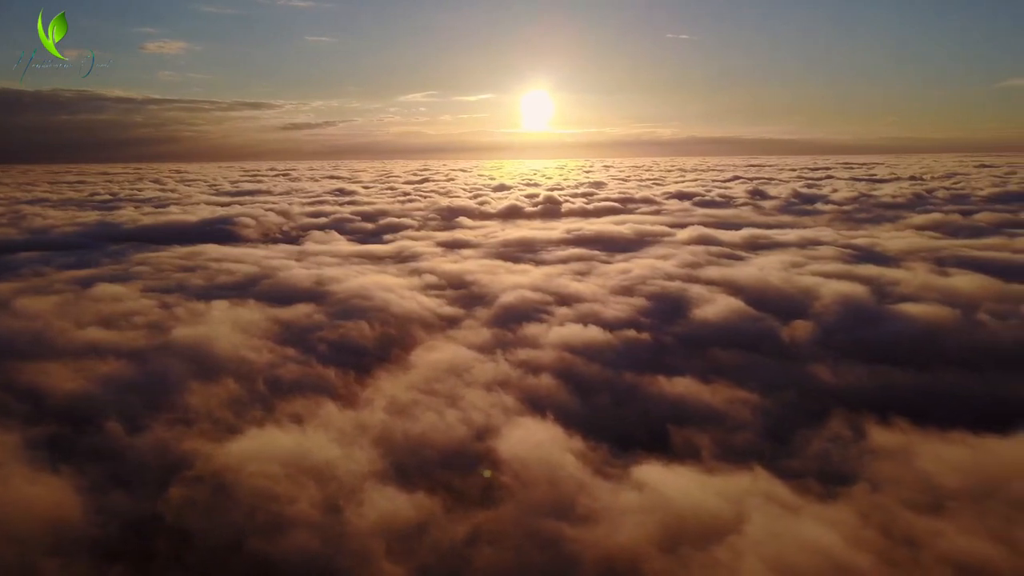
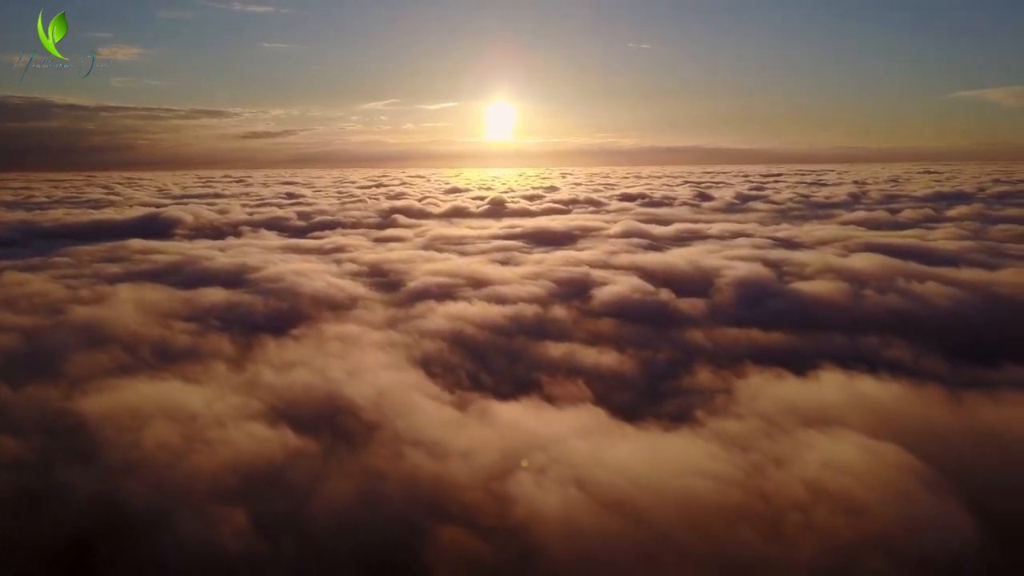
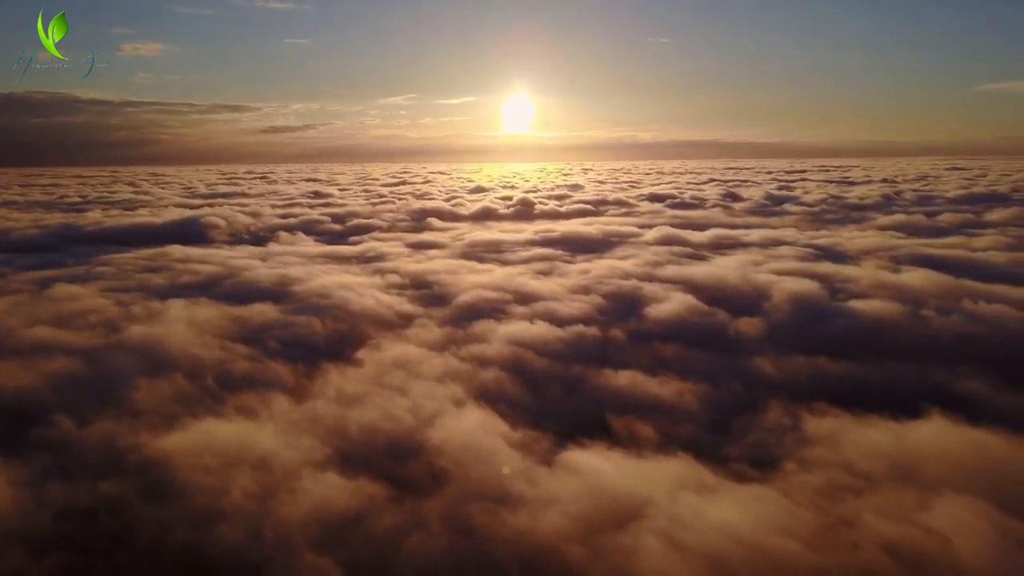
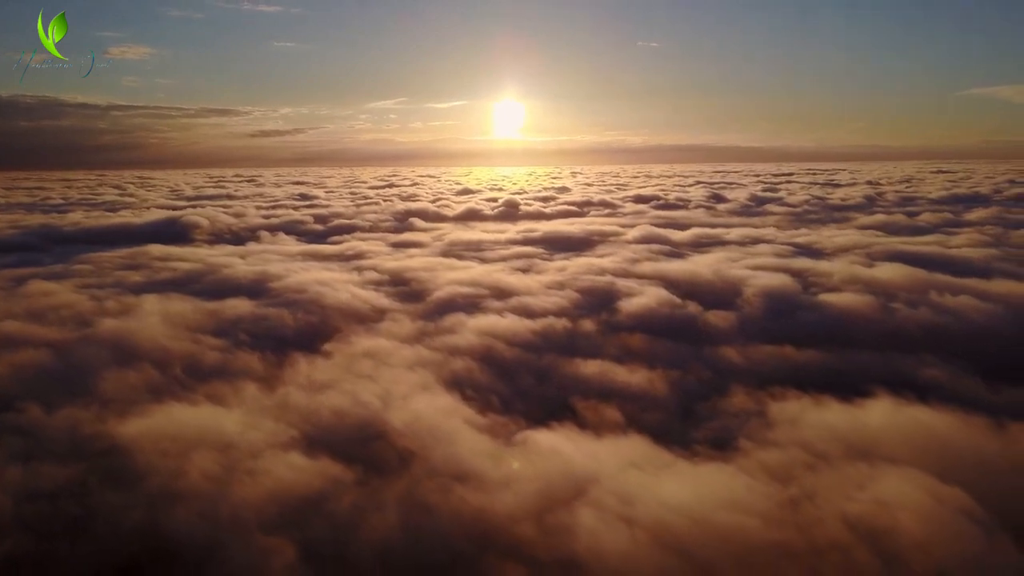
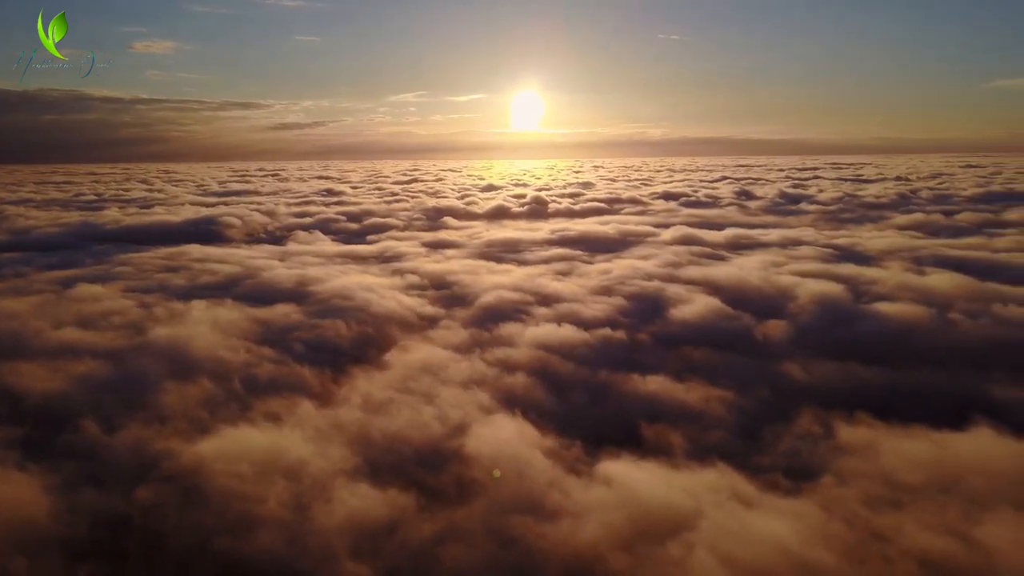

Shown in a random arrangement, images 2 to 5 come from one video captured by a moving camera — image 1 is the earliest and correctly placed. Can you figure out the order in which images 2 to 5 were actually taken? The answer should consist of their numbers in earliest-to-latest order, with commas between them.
5, 3, 4, 2
